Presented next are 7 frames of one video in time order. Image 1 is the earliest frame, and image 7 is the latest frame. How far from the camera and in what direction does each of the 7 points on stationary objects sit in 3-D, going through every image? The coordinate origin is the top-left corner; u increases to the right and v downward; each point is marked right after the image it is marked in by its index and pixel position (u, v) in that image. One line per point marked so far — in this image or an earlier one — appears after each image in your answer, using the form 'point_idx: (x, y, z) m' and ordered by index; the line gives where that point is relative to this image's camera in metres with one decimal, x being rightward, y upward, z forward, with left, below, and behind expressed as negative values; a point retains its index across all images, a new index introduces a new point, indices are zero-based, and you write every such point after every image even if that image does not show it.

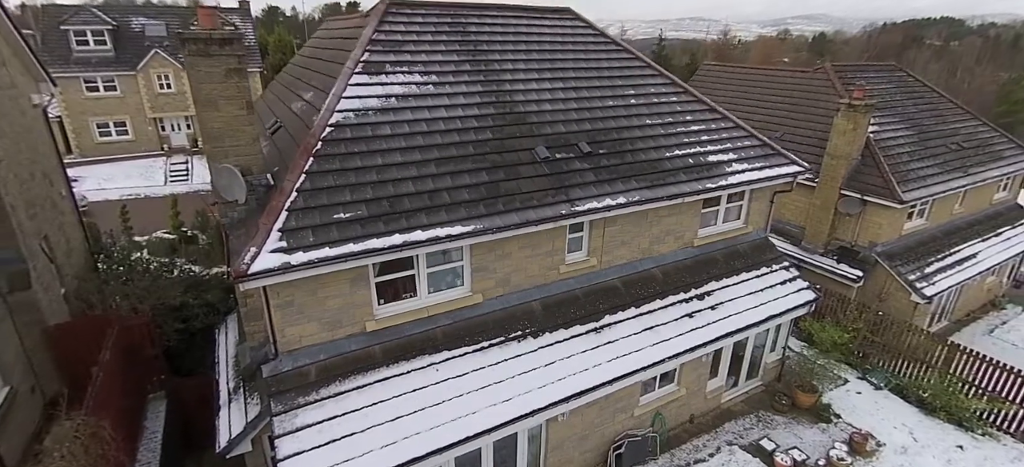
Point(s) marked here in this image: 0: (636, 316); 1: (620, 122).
0: (+2.2, -1.5, +8.8) m
1: (+2.1, +2.2, +9.6) m
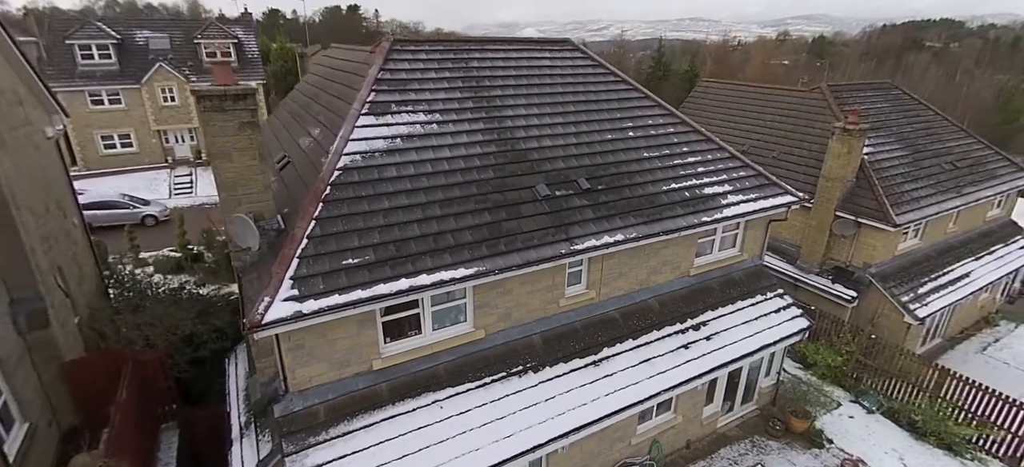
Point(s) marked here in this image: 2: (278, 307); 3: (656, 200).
0: (+2.2, -2.1, +9.0) m
1: (+2.1, +1.5, +9.9) m
2: (-2.9, -0.9, +6.2) m
3: (+2.7, +0.6, +9.4) m
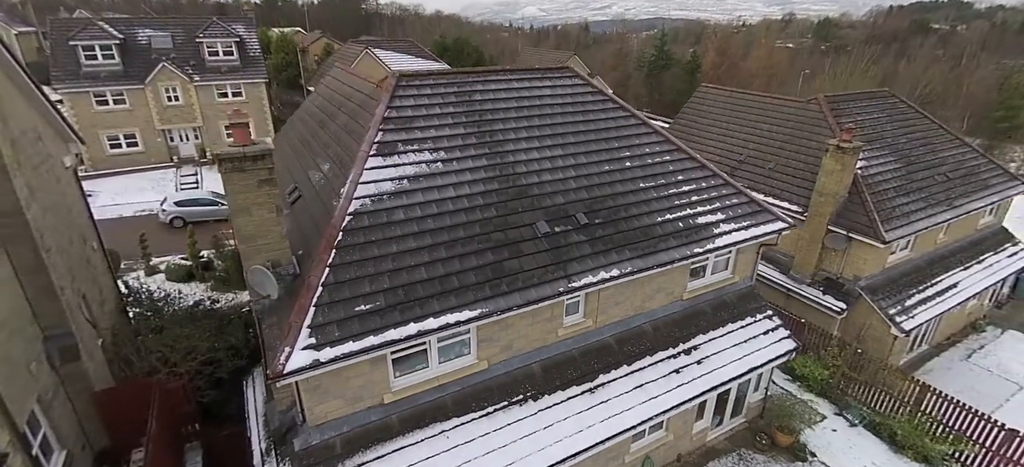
0: (+2.2, -2.7, +9.6) m
1: (+2.2, +0.9, +10.3) m
2: (-2.9, -1.7, +6.7) m
3: (+2.8, 0.0, +9.9) m
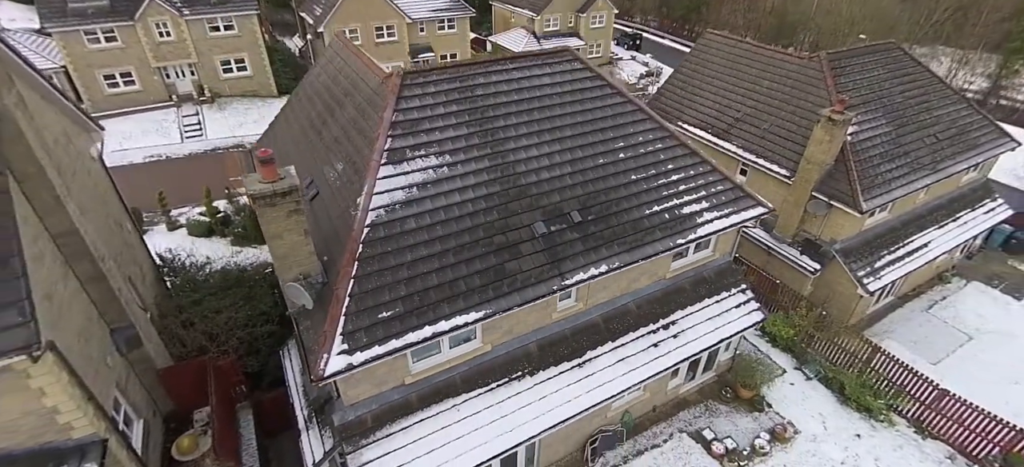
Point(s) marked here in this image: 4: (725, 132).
0: (+2.2, -2.6, +11.1) m
1: (+2.2, +1.2, +11.1) m
2: (-2.9, -2.1, +8.0) m
3: (+2.8, +0.2, +10.9) m
4: (+8.1, +3.9, +18.6) m
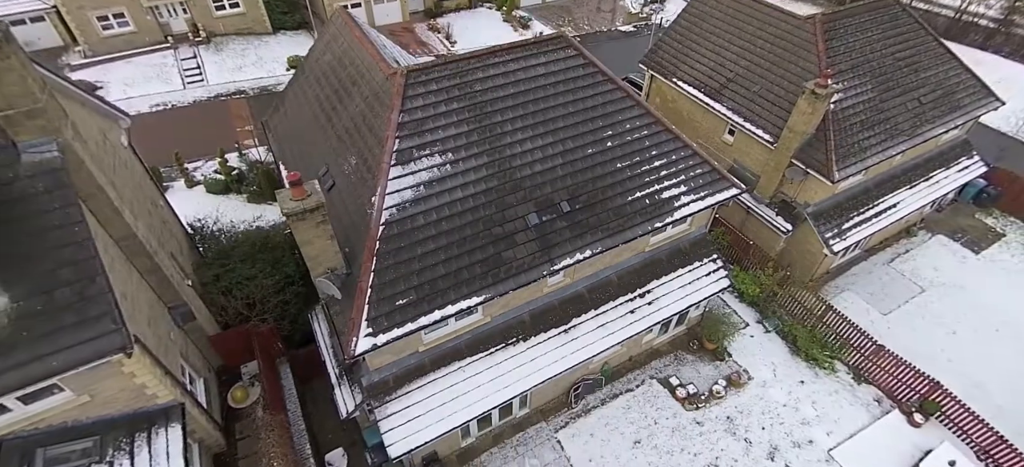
0: (+2.1, -2.2, +12.9) m
1: (+2.1, +1.6, +12.2) m
2: (-3.0, -2.1, +9.8) m
3: (+2.7, +0.5, +12.2) m
4: (+8.0, +5.5, +19.2) m
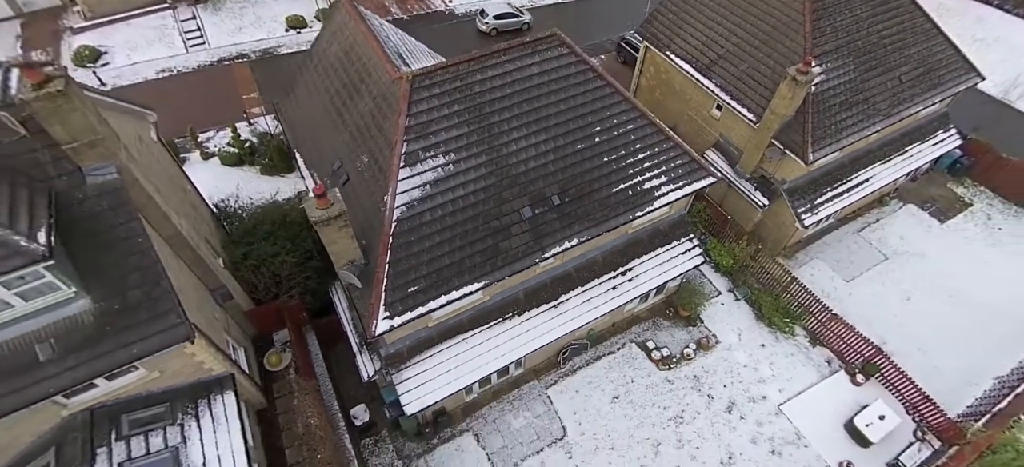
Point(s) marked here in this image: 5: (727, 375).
0: (+2.0, -1.7, +14.6) m
1: (+2.0, +1.9, +13.5) m
2: (-3.1, -2.1, +11.5) m
3: (+2.6, +0.8, +13.6) m
4: (+7.9, +6.7, +19.9) m
5: (+6.9, -4.5, +15.8) m
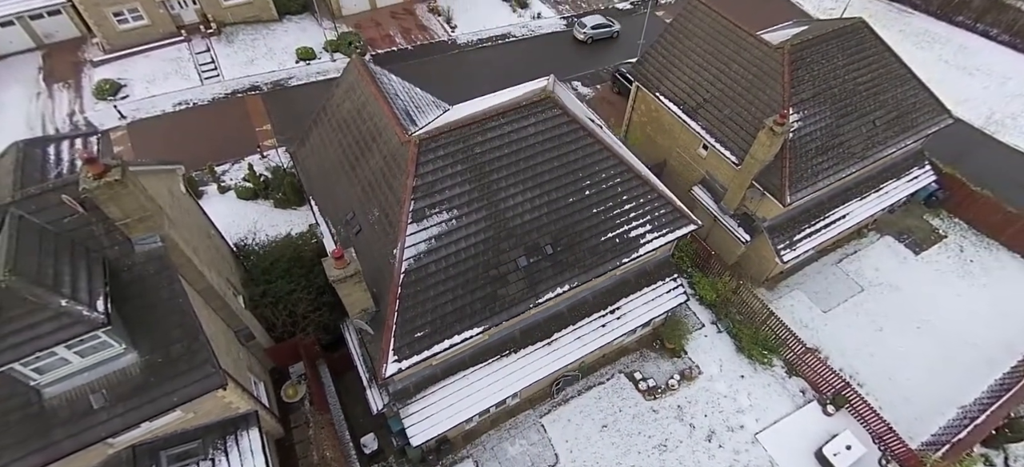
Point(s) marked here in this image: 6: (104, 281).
0: (+1.9, -3.1, +15.9) m
1: (+1.9, +0.5, +14.8) m
2: (-3.2, -3.4, +12.8) m
3: (+2.5, -0.5, +14.9) m
4: (+7.8, +5.3, +21.2) m
5: (+6.8, -5.9, +17.1) m
6: (-8.3, -1.0, +10.1) m
